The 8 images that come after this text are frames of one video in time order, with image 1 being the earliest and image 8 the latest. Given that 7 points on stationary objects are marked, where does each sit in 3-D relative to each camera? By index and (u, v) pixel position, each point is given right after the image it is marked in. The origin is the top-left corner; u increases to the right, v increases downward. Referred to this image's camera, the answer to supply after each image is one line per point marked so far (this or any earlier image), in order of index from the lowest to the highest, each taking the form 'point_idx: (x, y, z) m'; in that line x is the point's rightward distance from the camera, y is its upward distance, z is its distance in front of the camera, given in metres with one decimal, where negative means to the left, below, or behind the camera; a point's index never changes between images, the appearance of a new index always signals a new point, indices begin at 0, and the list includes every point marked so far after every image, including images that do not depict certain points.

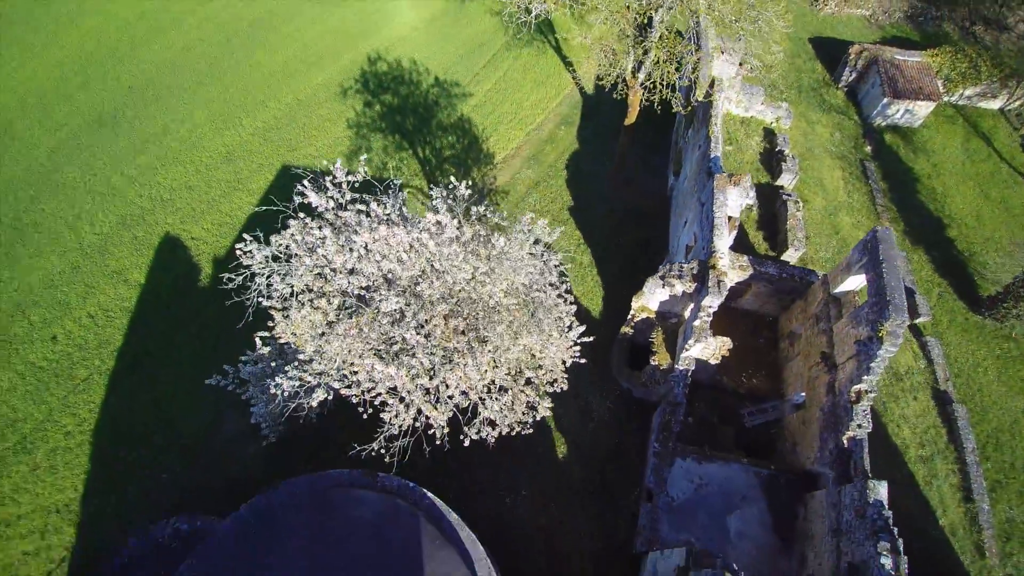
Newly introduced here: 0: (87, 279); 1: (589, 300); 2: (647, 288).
0: (-13.5, +0.2, +16.9) m
1: (+2.5, -0.5, +16.3) m
2: (+3.4, 0.0, +13.6) m
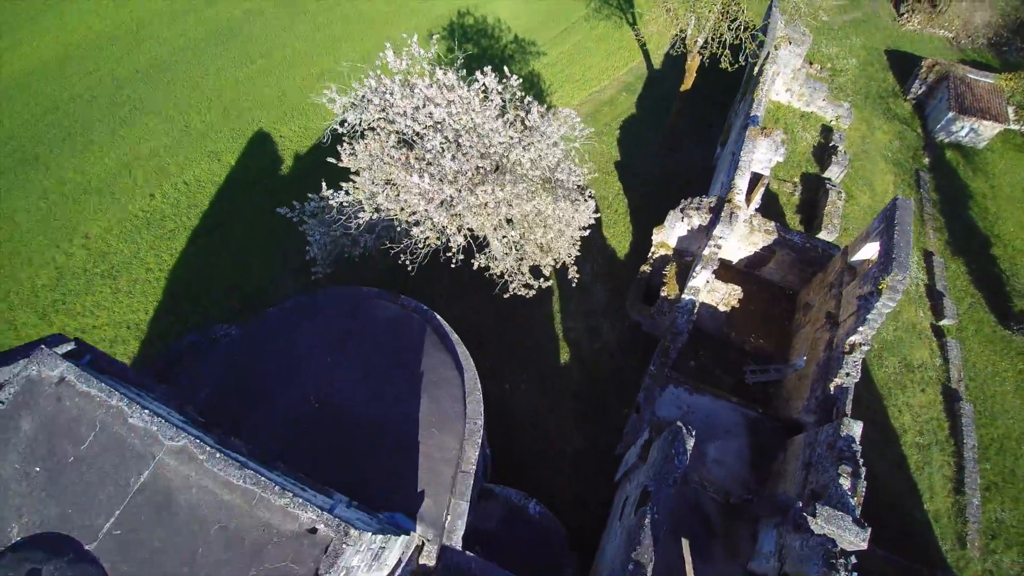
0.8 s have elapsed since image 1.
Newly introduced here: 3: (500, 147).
0: (-11.9, +4.9, +19.6) m
1: (+3.5, +1.4, +17.5) m
2: (+4.3, +1.9, +14.7) m
3: (-0.4, +3.0, +11.3) m
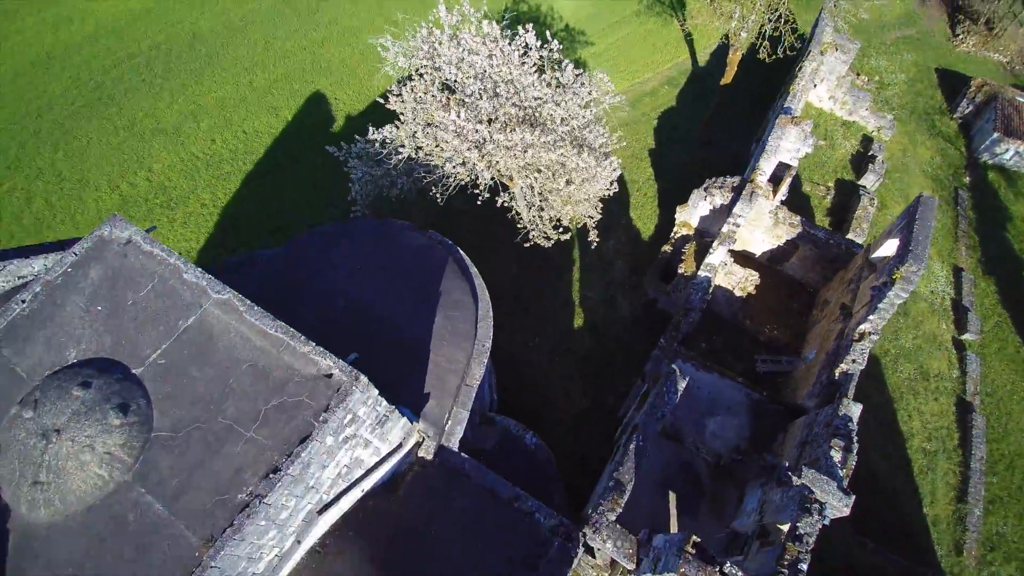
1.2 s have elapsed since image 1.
0: (-10.4, +7.2, +21.1) m
1: (+4.4, +2.1, +18.0) m
2: (+5.1, +2.5, +15.1) m
3: (+0.4, +4.2, +12.1) m
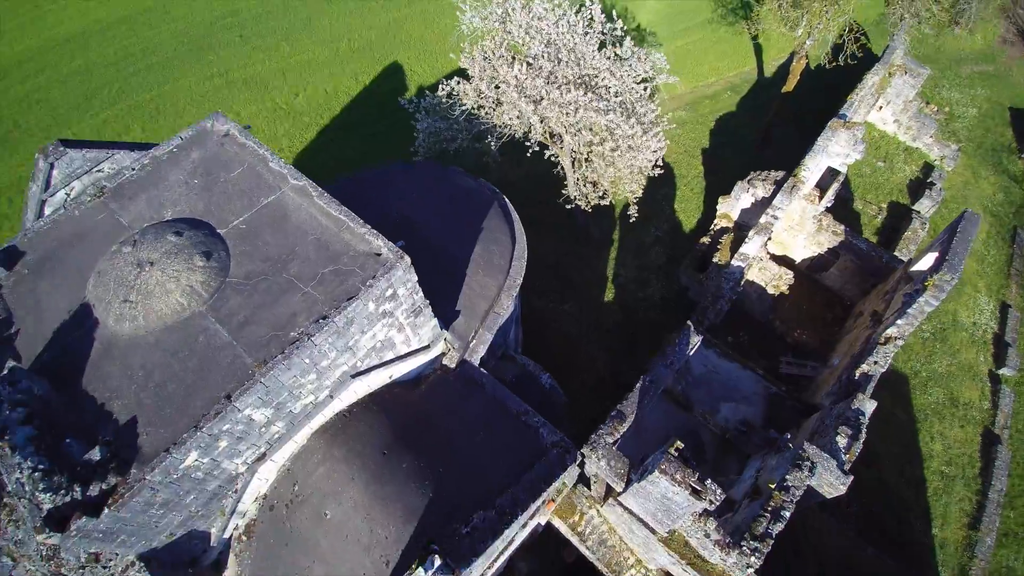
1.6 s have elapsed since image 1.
0: (-7.7, +9.4, +22.8) m
1: (+6.0, +2.4, +18.5) m
2: (+6.5, +2.8, +15.6) m
3: (+1.9, +5.2, +13.0) m
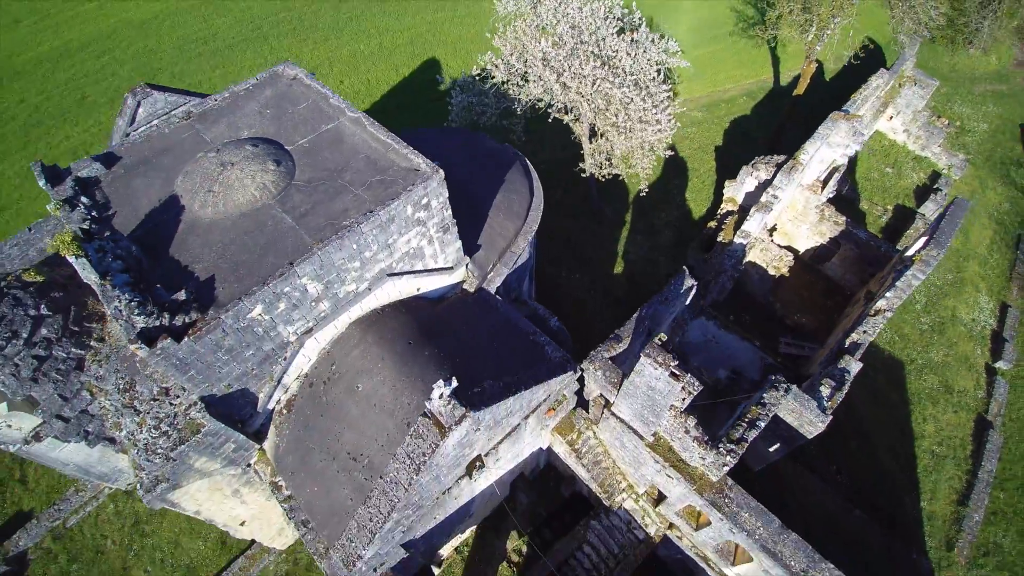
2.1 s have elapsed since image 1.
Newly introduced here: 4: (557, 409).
0: (-6.4, +10.6, +24.8) m
1: (+6.8, +3.1, +19.7) m
2: (+7.2, +3.6, +16.8) m
3: (+2.6, +6.3, +14.5) m
4: (+0.9, -2.4, +10.7) m
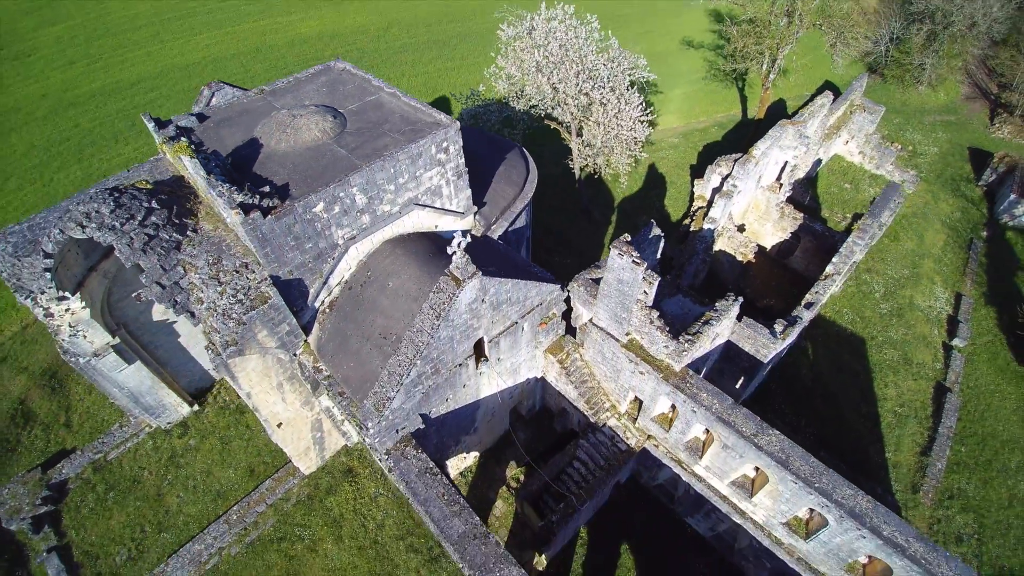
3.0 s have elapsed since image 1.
0: (-6.4, +10.0, +28.5) m
1: (+6.8, +3.3, +22.3) m
2: (+7.2, +4.2, +19.6) m
3: (+2.6, +7.2, +17.6) m
4: (+0.9, -0.8, +12.7) m
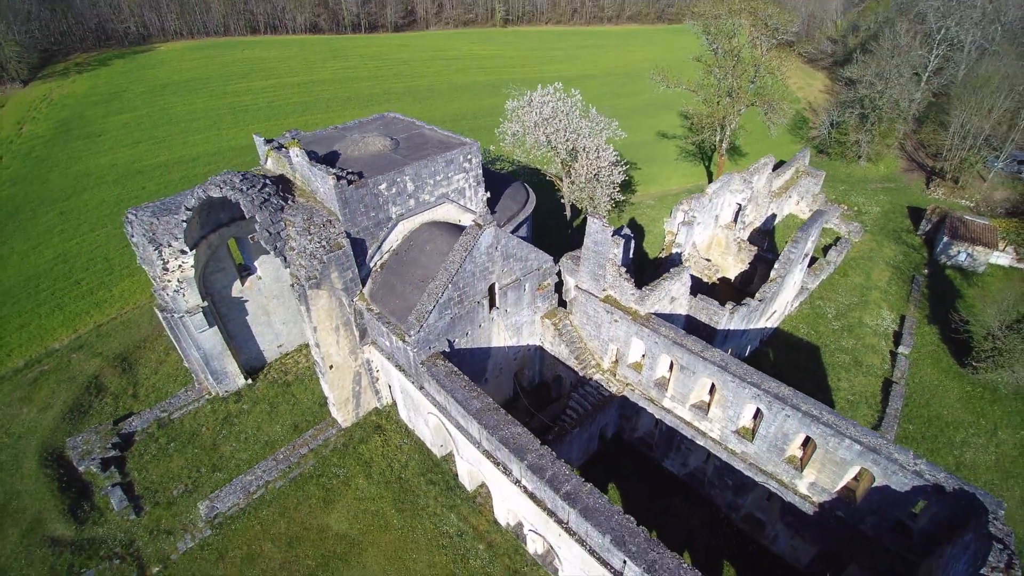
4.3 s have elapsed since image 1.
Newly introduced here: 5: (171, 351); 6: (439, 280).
0: (-6.3, +7.3, +33.8) m
1: (+6.9, +2.1, +26.3) m
2: (+7.3, +3.5, +23.8) m
3: (+2.7, +6.9, +22.5) m
4: (+1.0, -0.1, +16.1) m
5: (-12.5, -2.3, +19.5) m
6: (-1.9, +0.2, +13.2) m
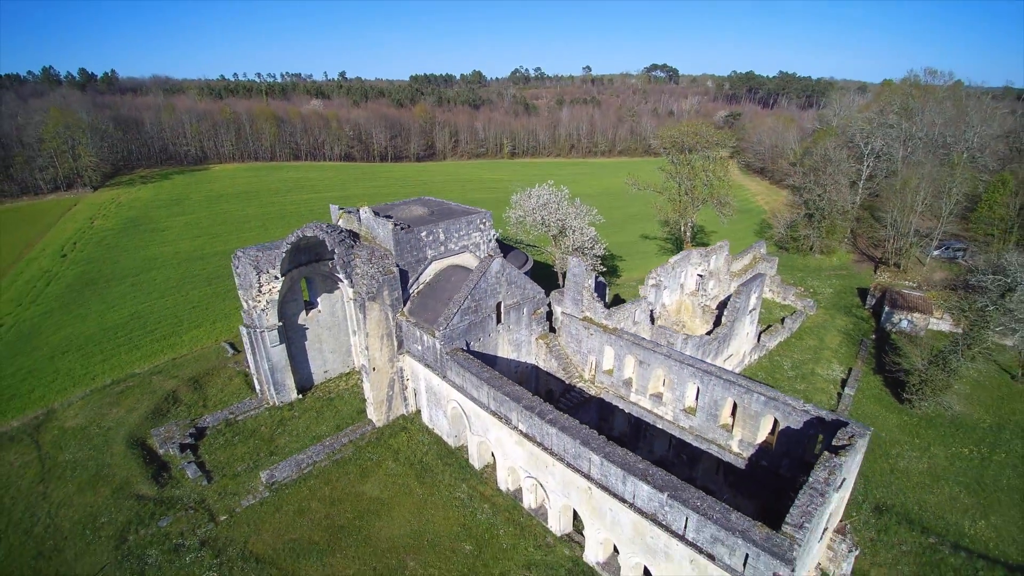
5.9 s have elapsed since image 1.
0: (-6.0, +2.1, +39.8) m
1: (+7.0, -1.3, +31.2) m
2: (+7.4, +0.6, +29.1) m
3: (+2.8, +4.2, +28.6) m
4: (+1.0, -1.1, +20.8) m
5: (-12.4, -3.9, +23.7) m
6: (-1.8, -0.1, +18.1) m
